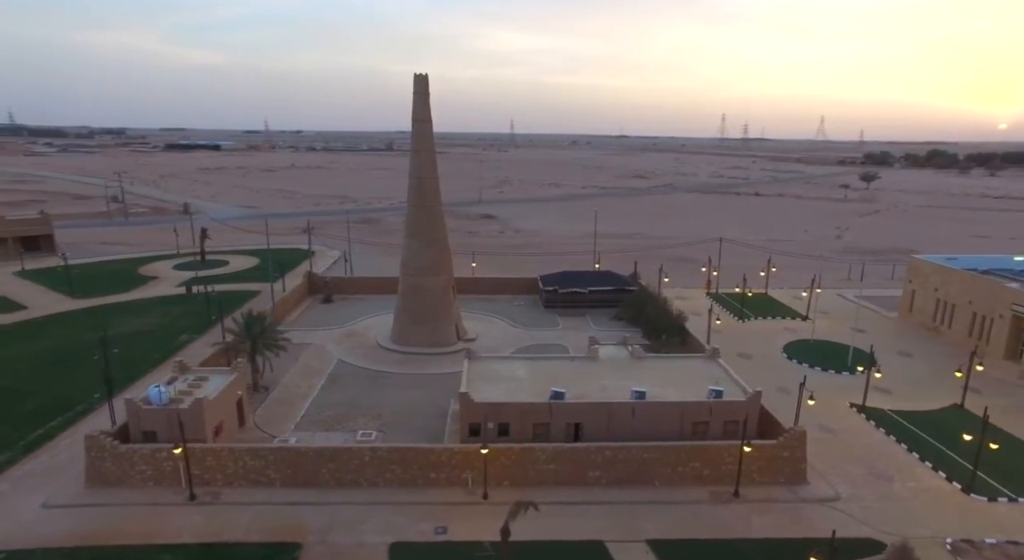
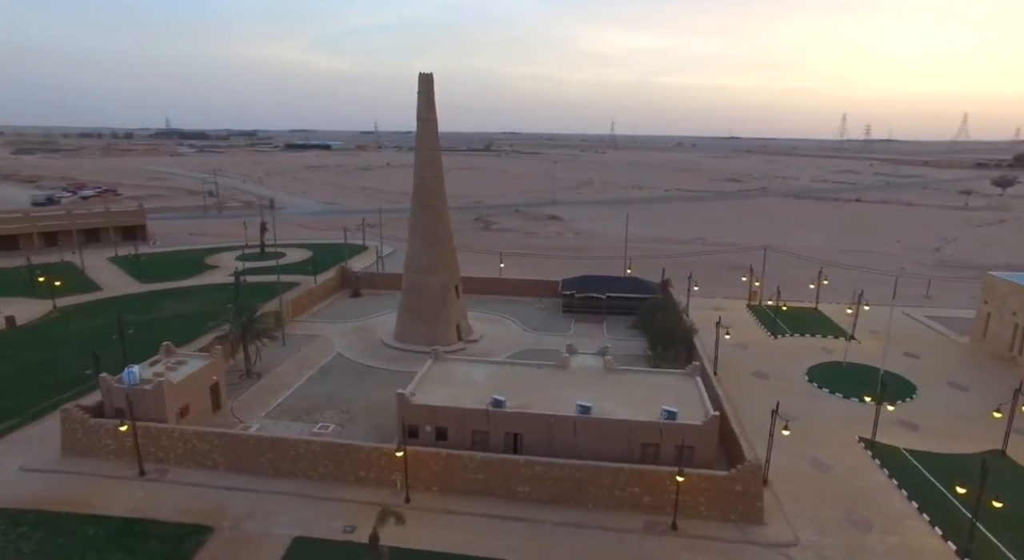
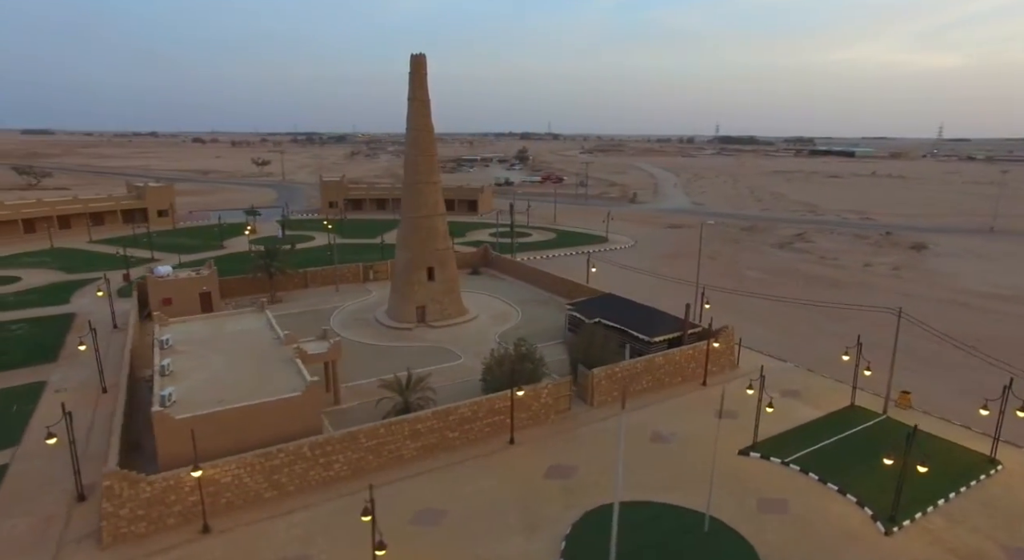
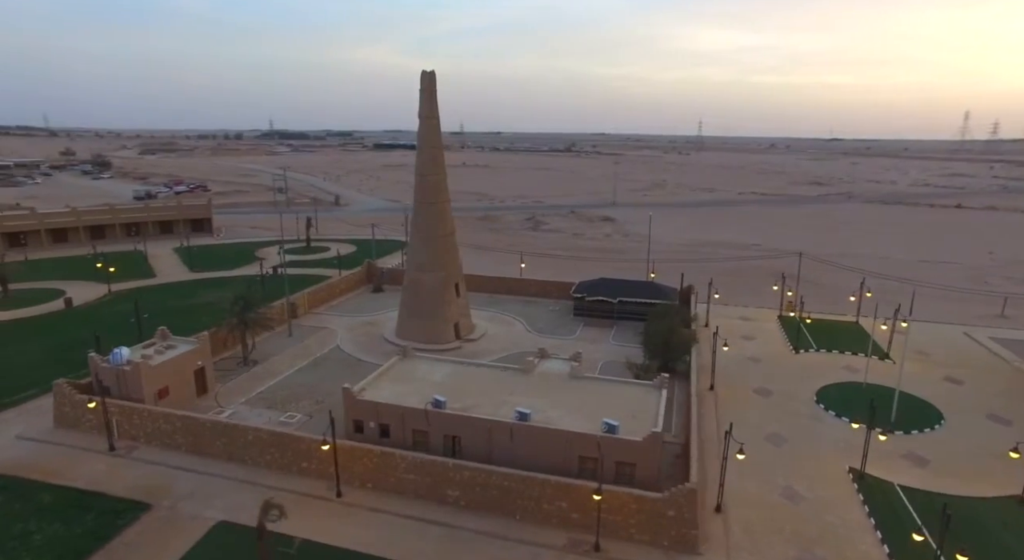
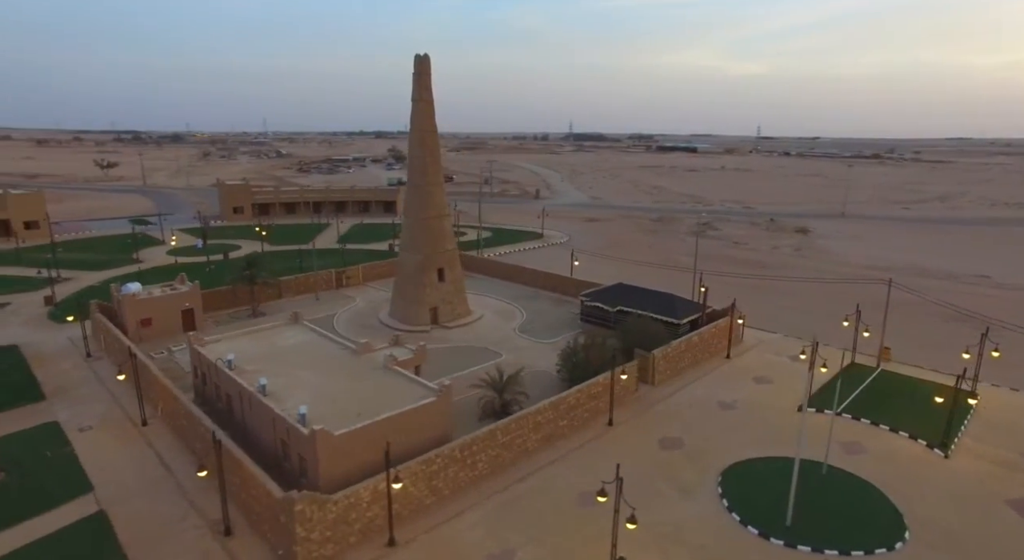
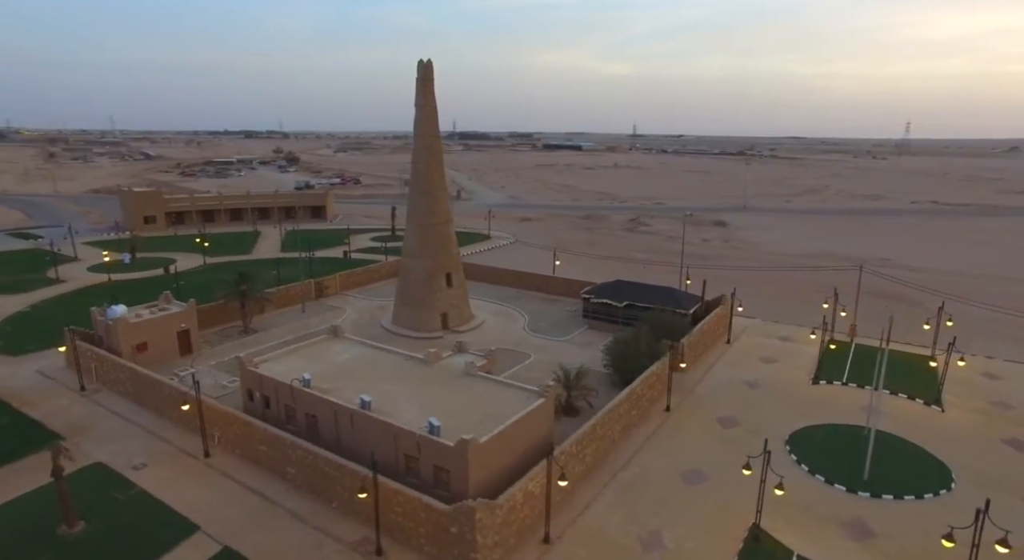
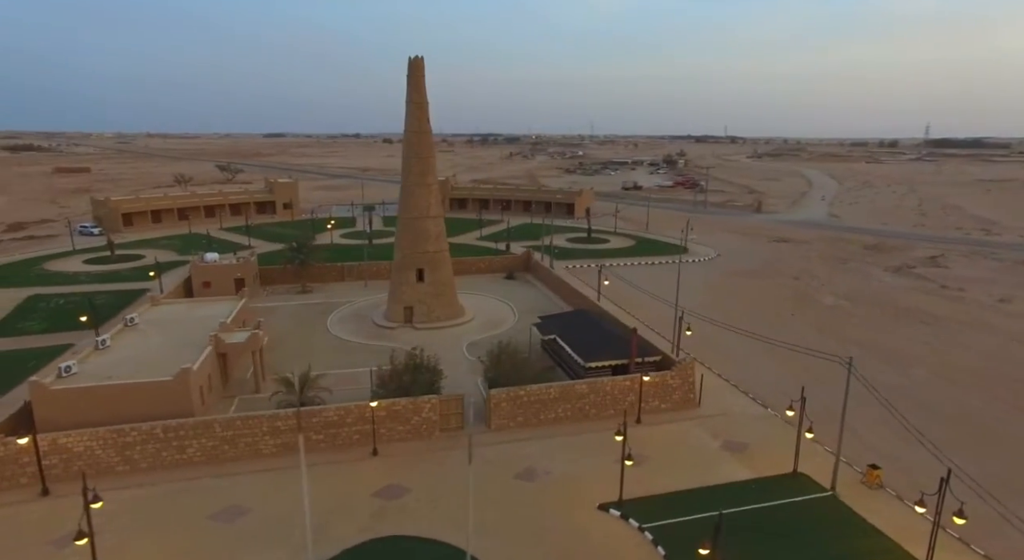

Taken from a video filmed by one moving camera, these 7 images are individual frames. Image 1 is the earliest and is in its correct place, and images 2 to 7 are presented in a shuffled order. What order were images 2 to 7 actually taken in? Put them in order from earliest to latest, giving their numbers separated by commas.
2, 4, 6, 5, 3, 7
